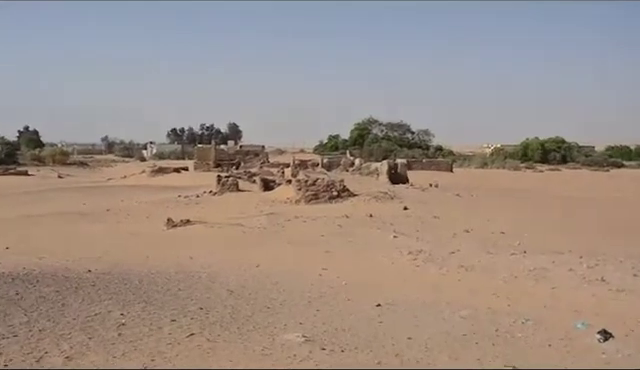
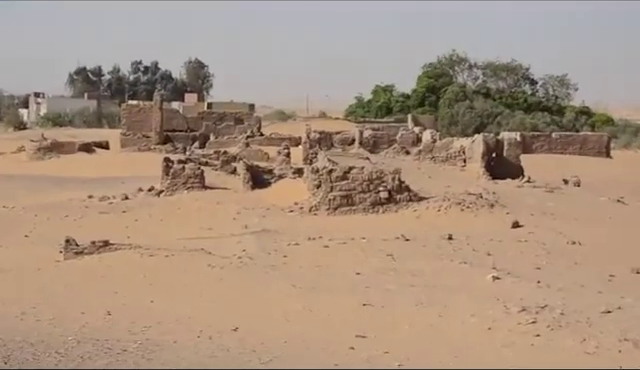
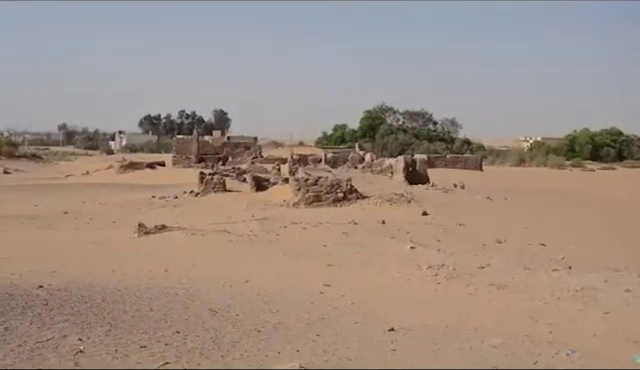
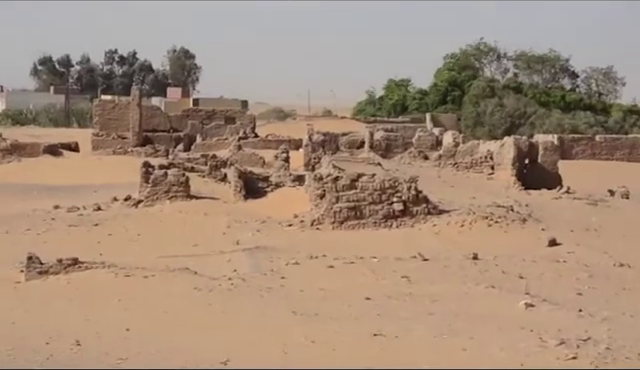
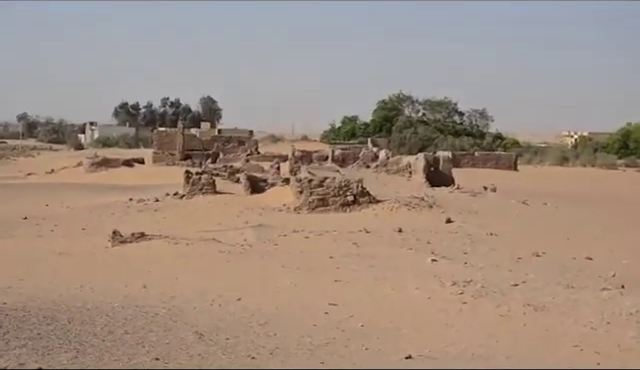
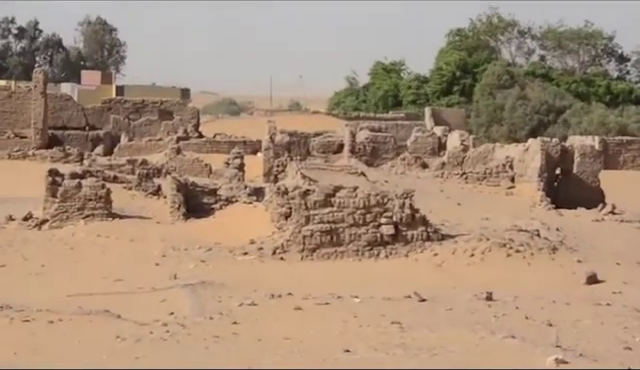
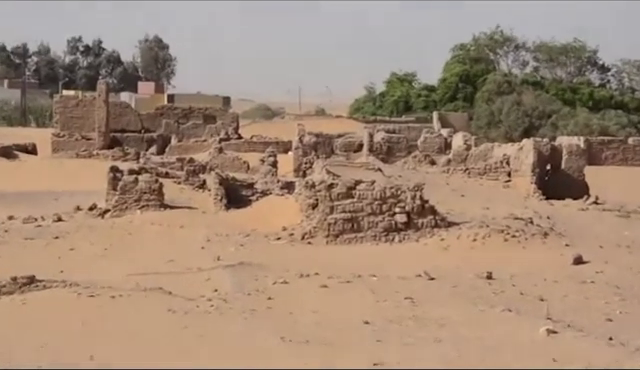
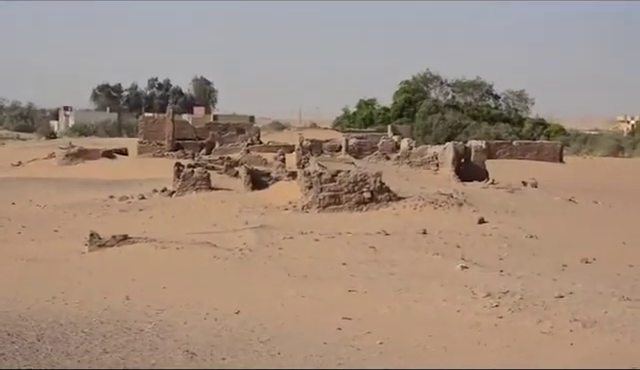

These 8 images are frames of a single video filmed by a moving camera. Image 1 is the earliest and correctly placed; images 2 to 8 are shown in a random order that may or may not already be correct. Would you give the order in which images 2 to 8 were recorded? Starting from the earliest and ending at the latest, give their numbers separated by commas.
3, 5, 8, 2, 4, 7, 6
